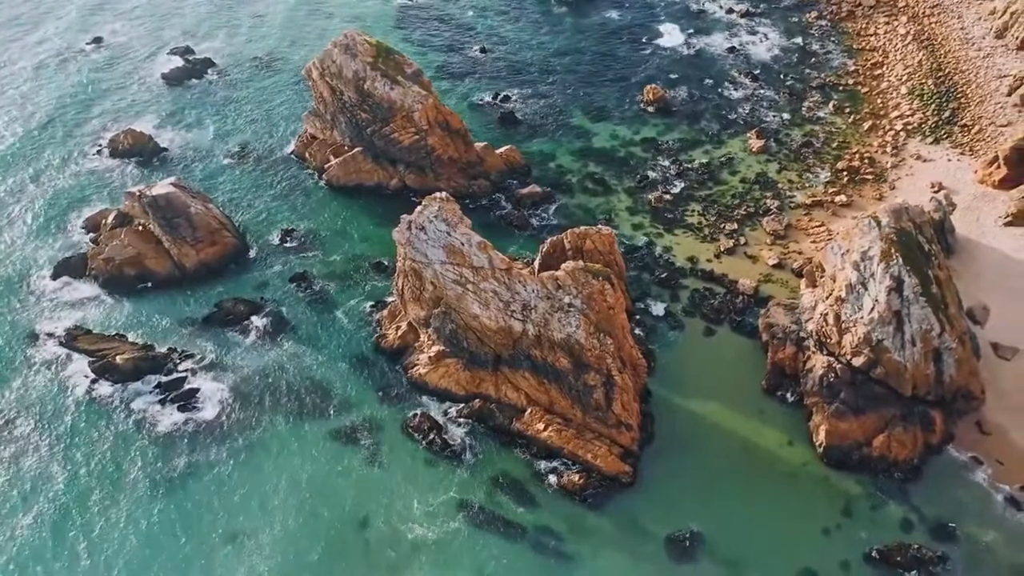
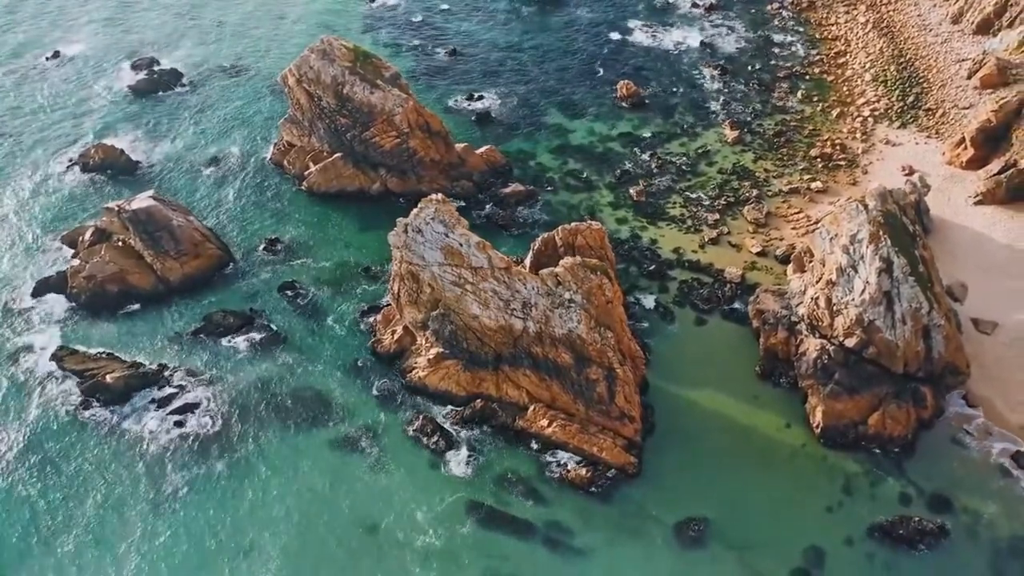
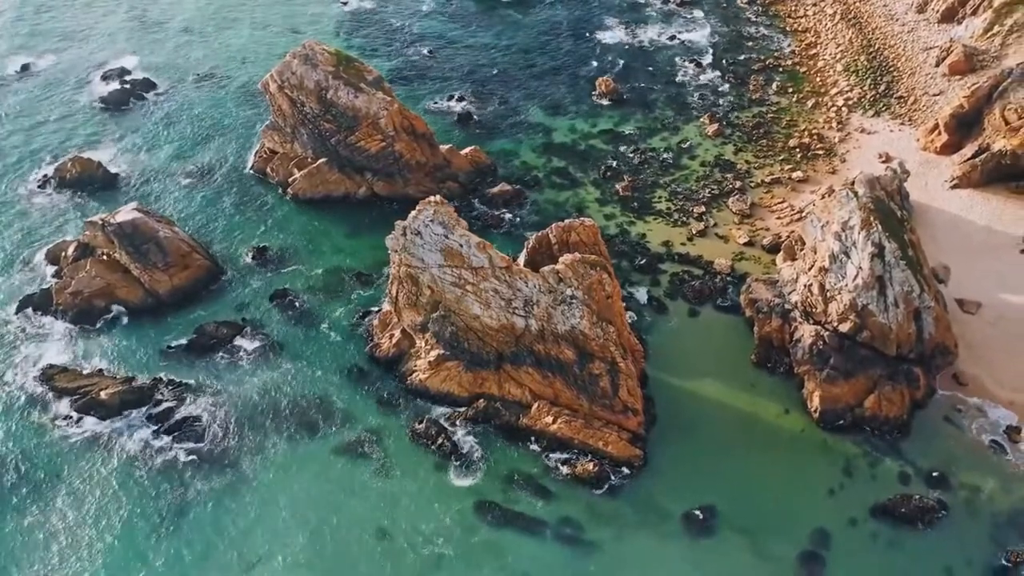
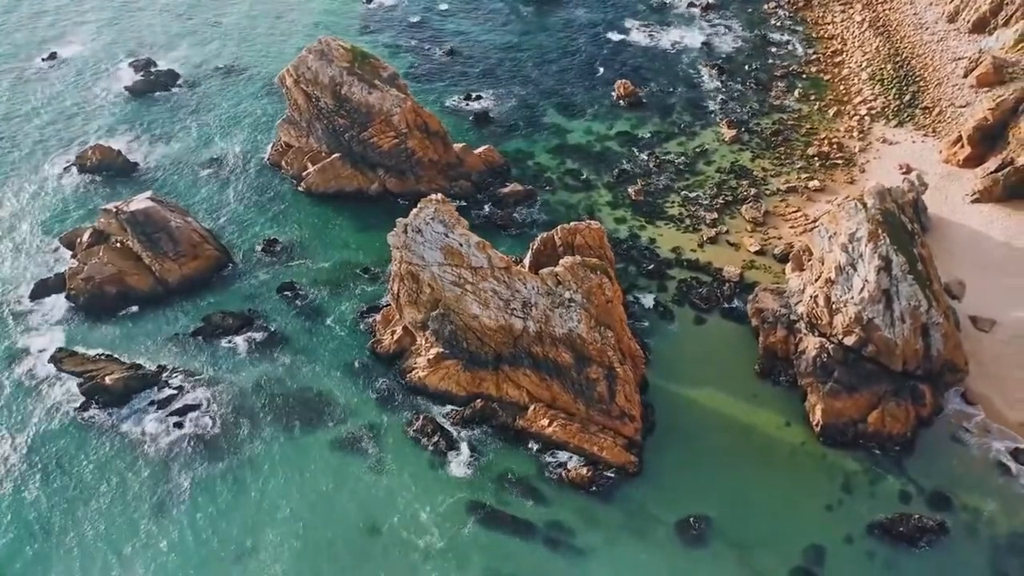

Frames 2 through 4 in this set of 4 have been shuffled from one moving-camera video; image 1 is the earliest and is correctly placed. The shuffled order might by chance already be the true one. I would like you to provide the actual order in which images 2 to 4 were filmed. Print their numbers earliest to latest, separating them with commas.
2, 4, 3
